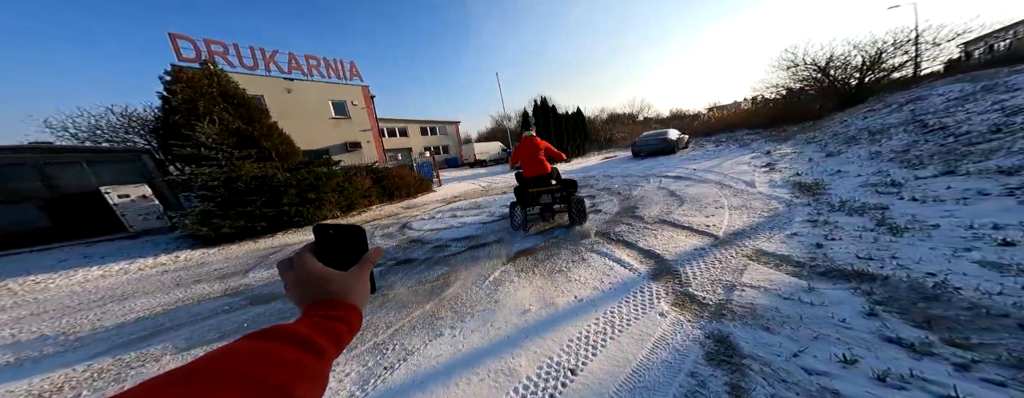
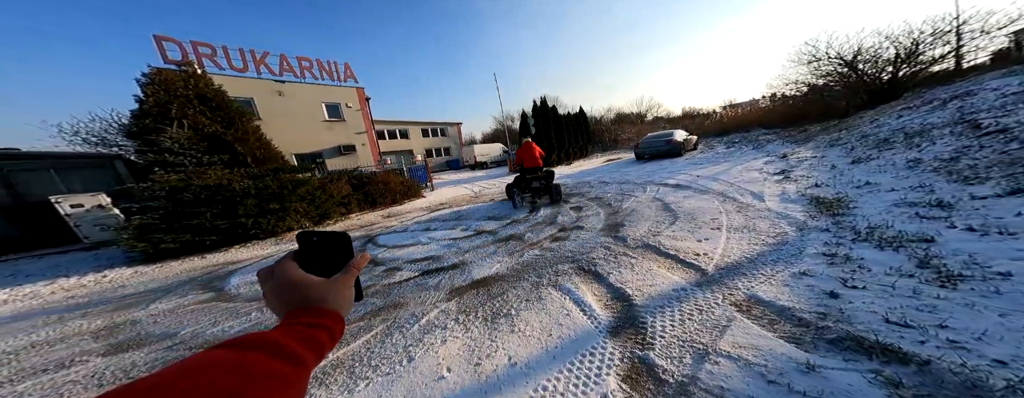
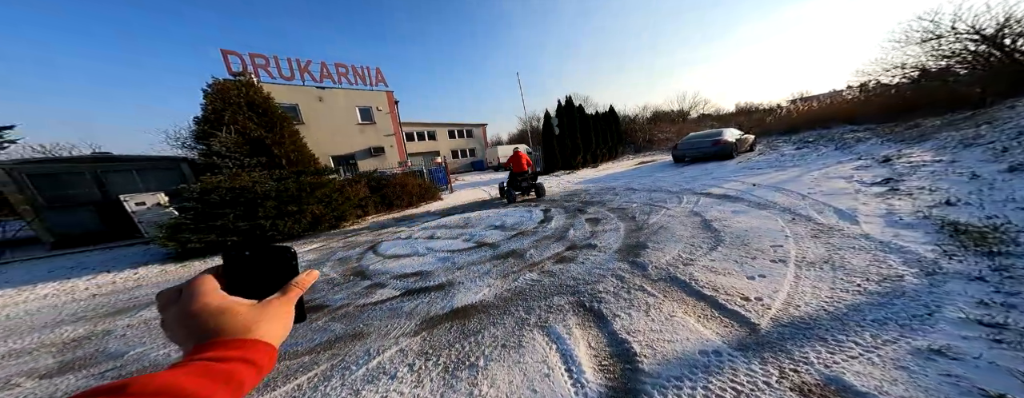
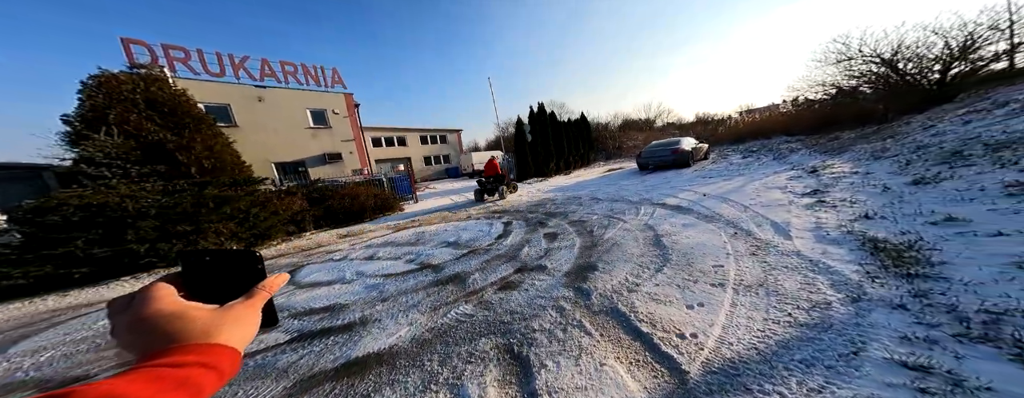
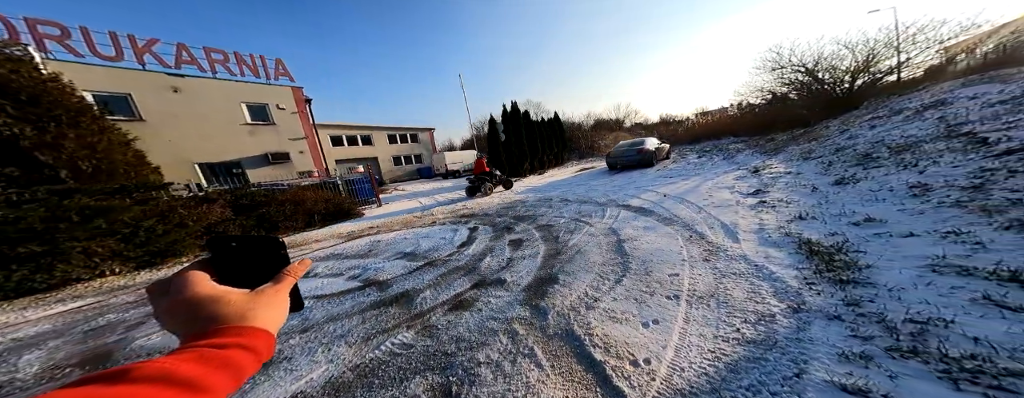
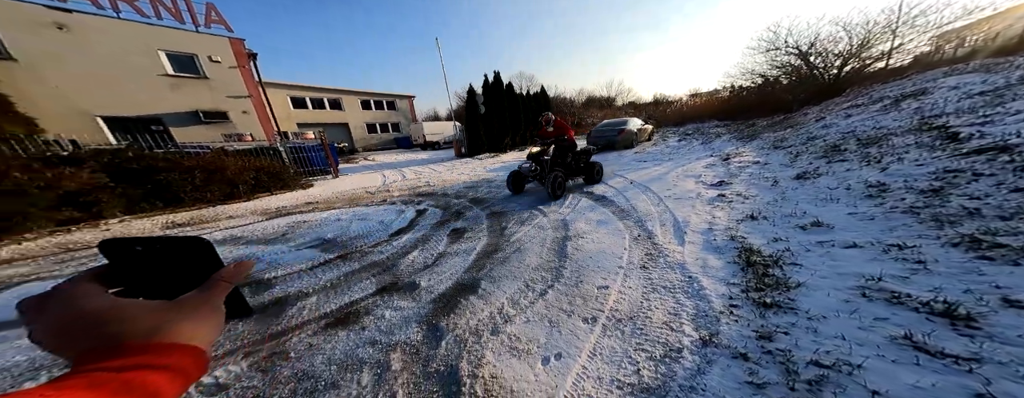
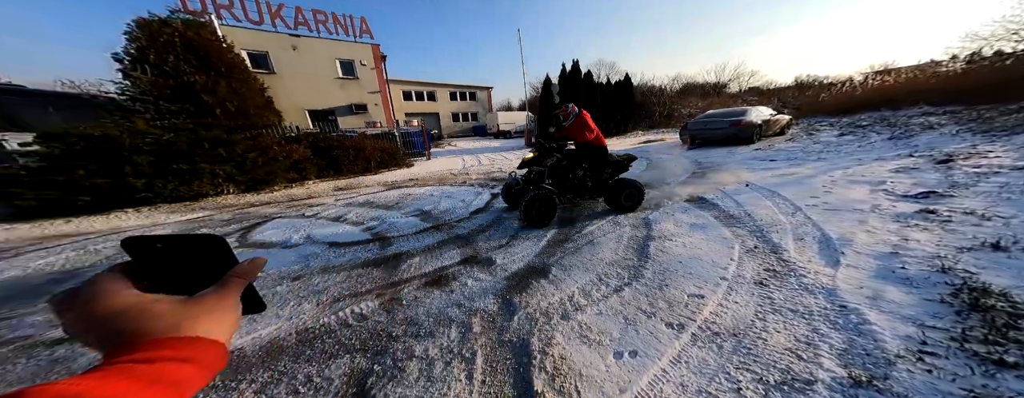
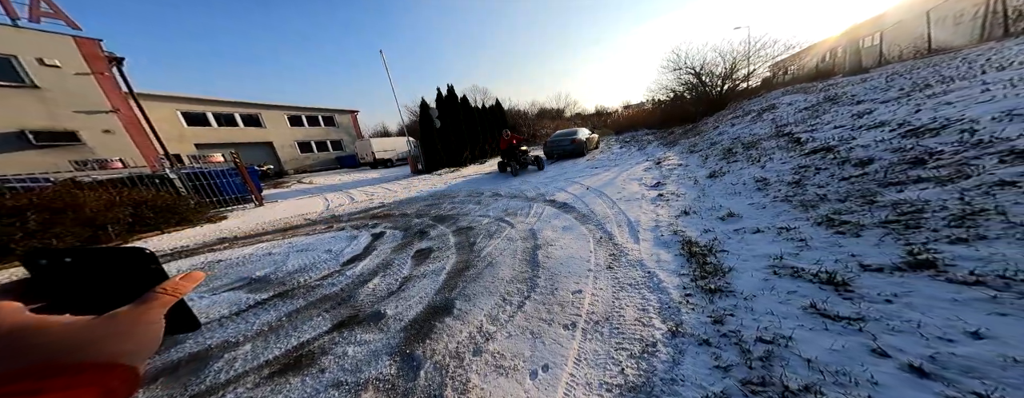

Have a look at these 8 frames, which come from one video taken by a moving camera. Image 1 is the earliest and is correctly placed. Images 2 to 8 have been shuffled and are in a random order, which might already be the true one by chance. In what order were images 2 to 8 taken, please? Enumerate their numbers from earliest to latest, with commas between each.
2, 3, 4, 5, 8, 6, 7
